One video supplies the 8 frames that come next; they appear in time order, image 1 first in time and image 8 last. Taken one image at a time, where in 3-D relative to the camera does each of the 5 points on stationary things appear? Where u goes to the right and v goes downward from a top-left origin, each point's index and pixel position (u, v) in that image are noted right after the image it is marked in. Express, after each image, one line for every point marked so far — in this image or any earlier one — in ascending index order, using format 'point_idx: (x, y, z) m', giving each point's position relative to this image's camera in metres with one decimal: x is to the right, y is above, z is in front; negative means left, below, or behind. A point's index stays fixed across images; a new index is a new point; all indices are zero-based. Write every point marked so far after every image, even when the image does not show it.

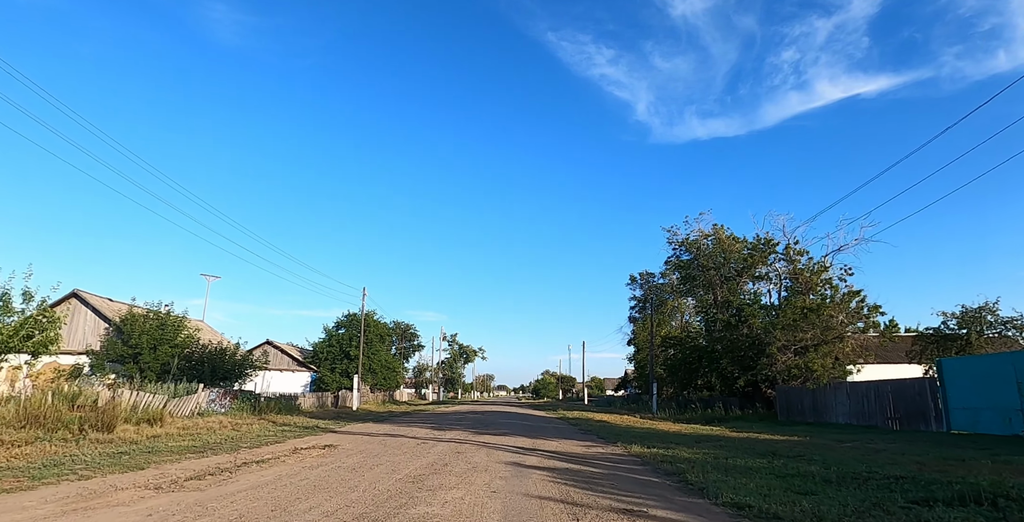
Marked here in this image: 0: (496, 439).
0: (-0.4, -4.3, +14.5) m
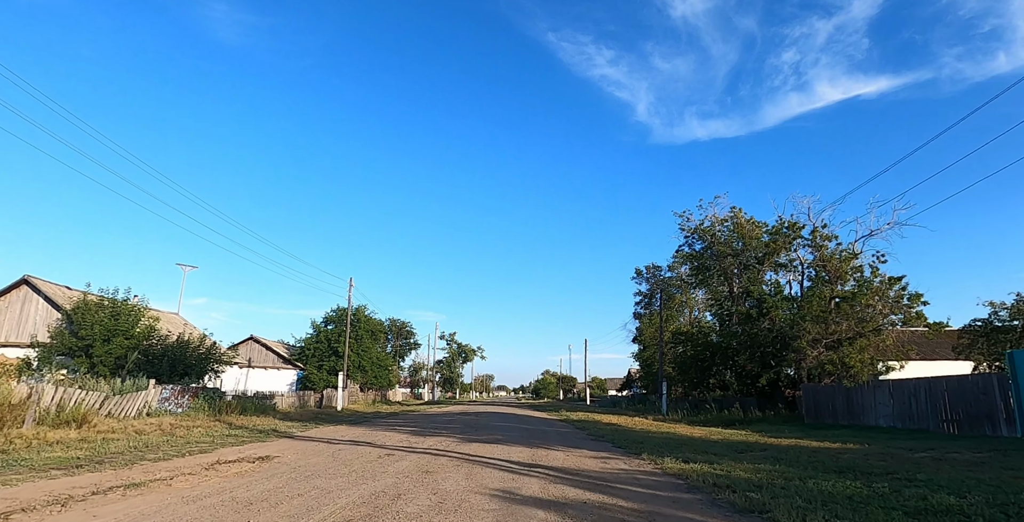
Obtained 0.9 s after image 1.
0: (-0.5, -3.5, +11.3) m
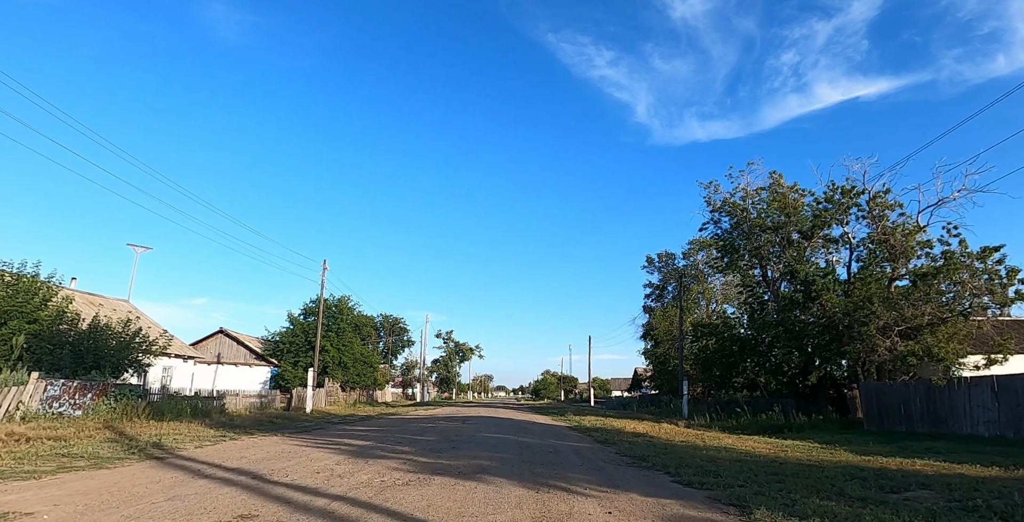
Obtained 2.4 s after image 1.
0: (-0.6, -2.3, +6.1) m
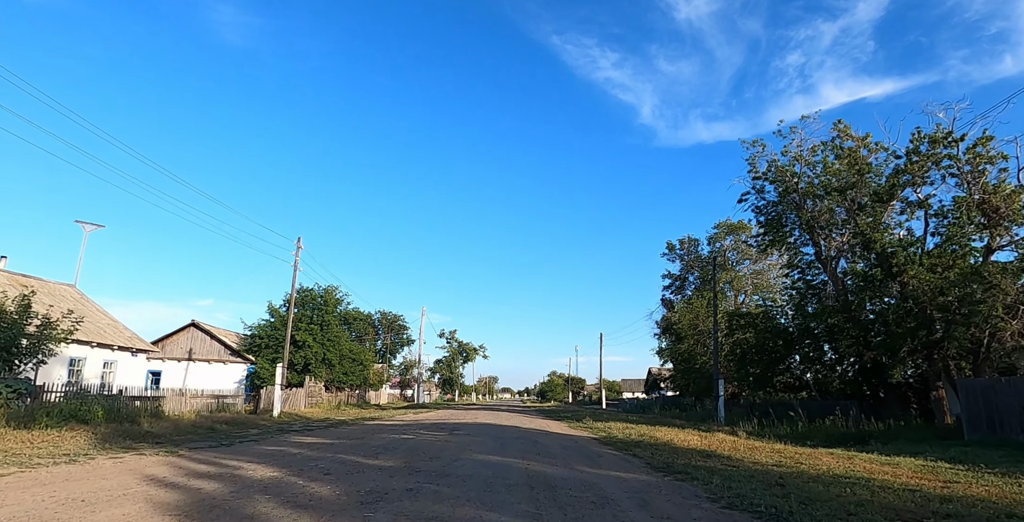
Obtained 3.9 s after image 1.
0: (-0.5, -1.2, +1.0) m
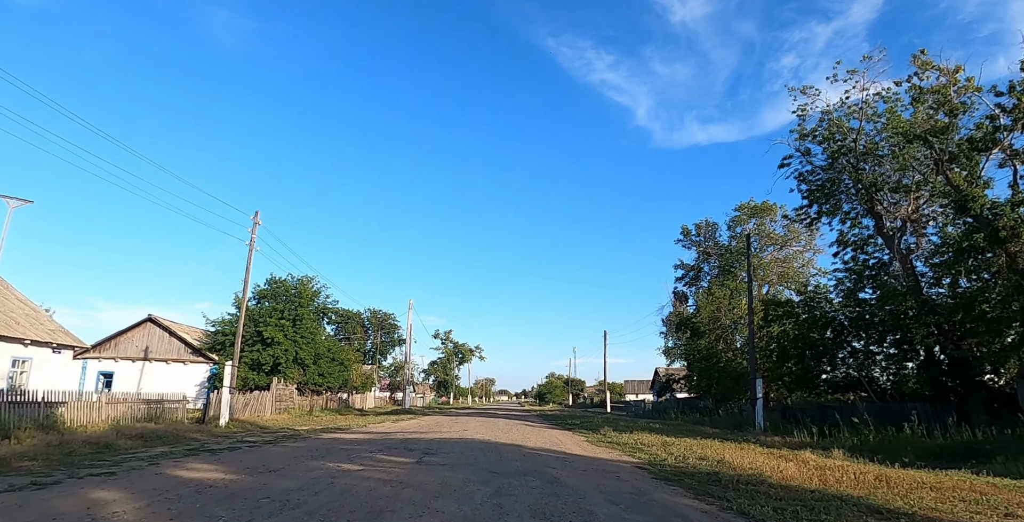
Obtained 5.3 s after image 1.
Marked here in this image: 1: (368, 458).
0: (-0.5, -0.2, -3.7) m
1: (-2.1, -3.1, +9.6) m
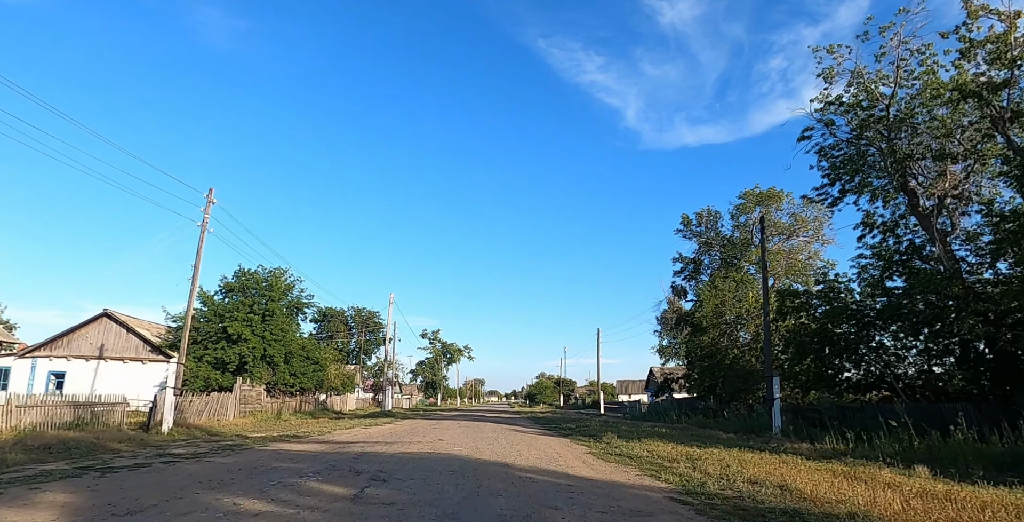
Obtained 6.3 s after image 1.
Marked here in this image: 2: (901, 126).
0: (-0.4, +0.4, -6.4) m
1: (-2.3, -2.5, +6.8) m
2: (+12.5, +4.4, +19.5) m
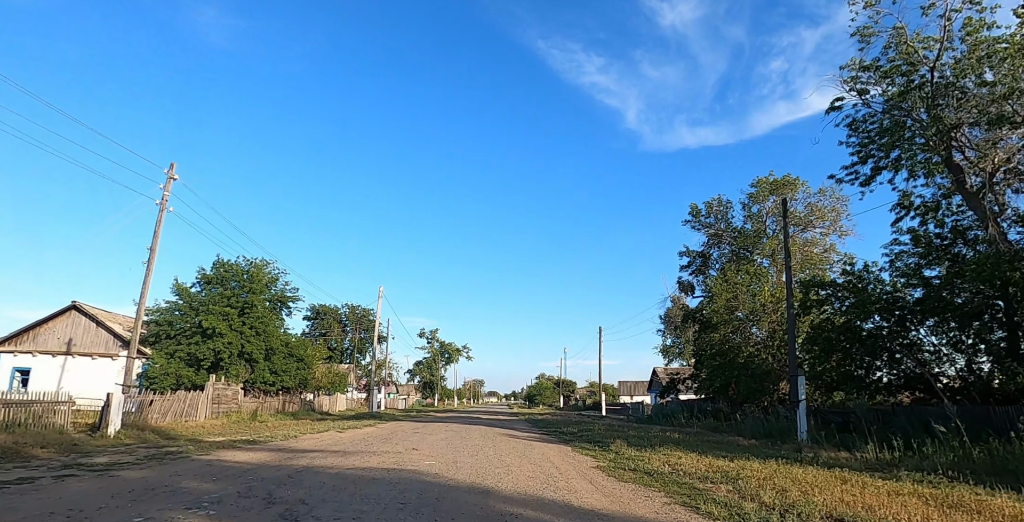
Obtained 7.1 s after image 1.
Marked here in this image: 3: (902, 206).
0: (-0.6, +1.0, -8.7) m
1: (-2.5, -2.0, +4.5) m
2: (+12.3, +4.8, +17.2) m
3: (+12.5, +1.8, +19.4) m
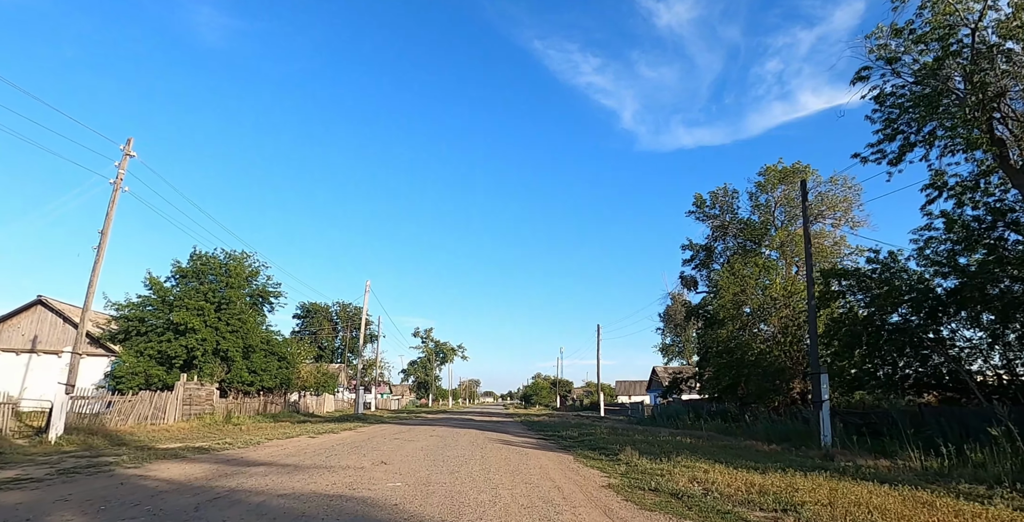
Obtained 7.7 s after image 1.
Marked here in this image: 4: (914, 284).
0: (-0.6, +1.4, -10.6) m
1: (-2.6, -1.6, +2.6) m
2: (+12.2, +5.2, +15.5) m
3: (+12.3, +2.2, +17.7) m
4: (+12.4, -0.7, +18.9) m
